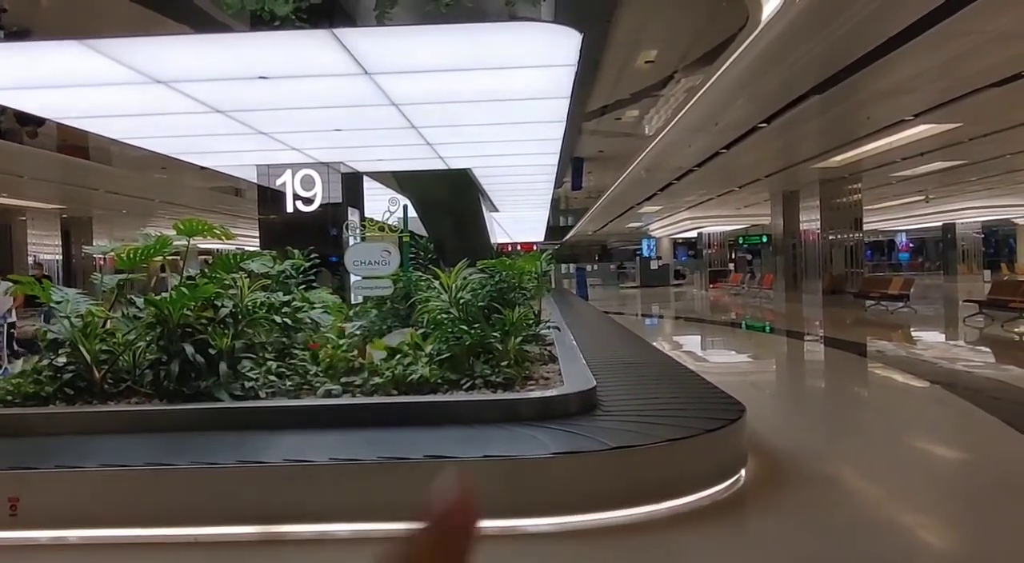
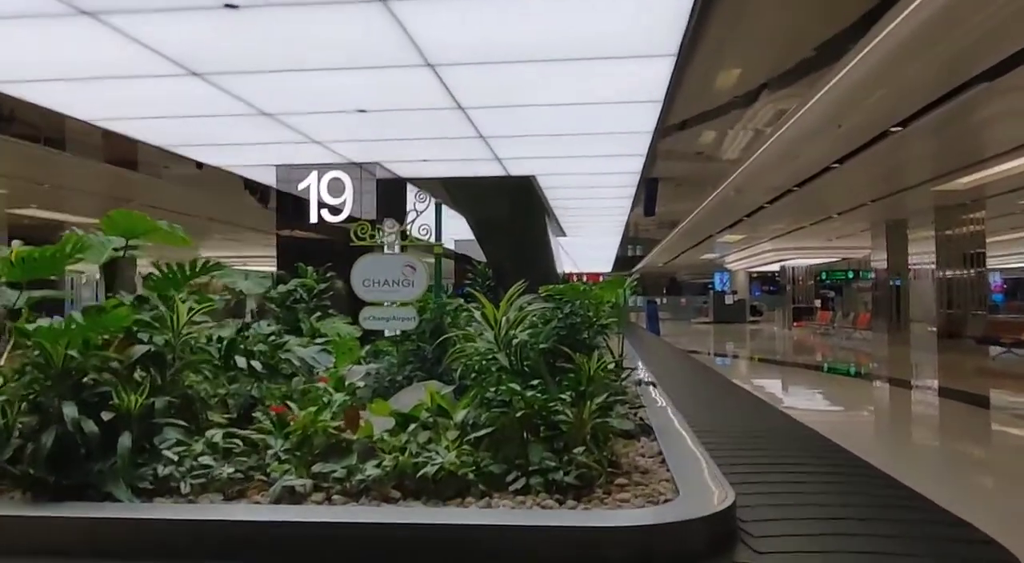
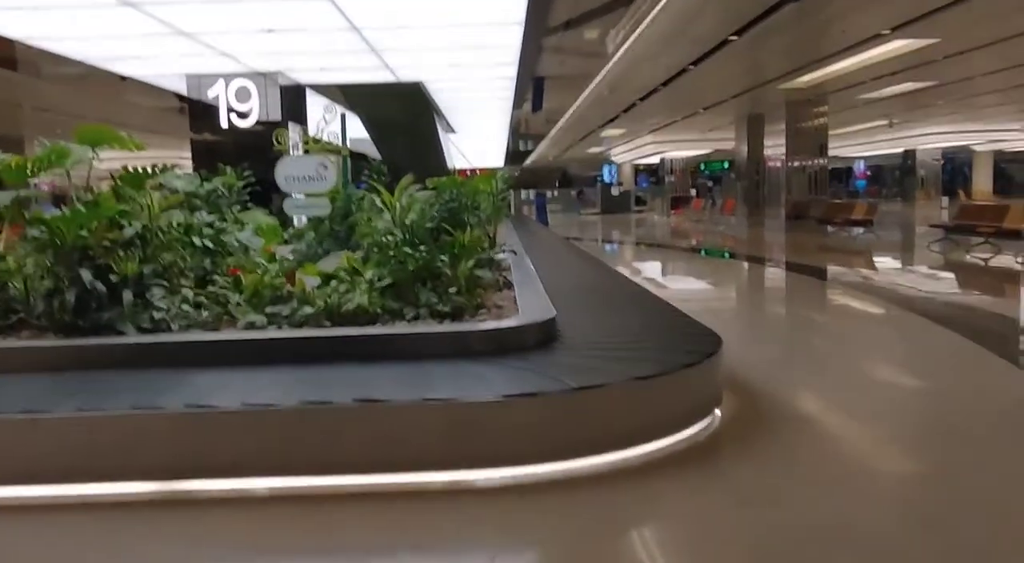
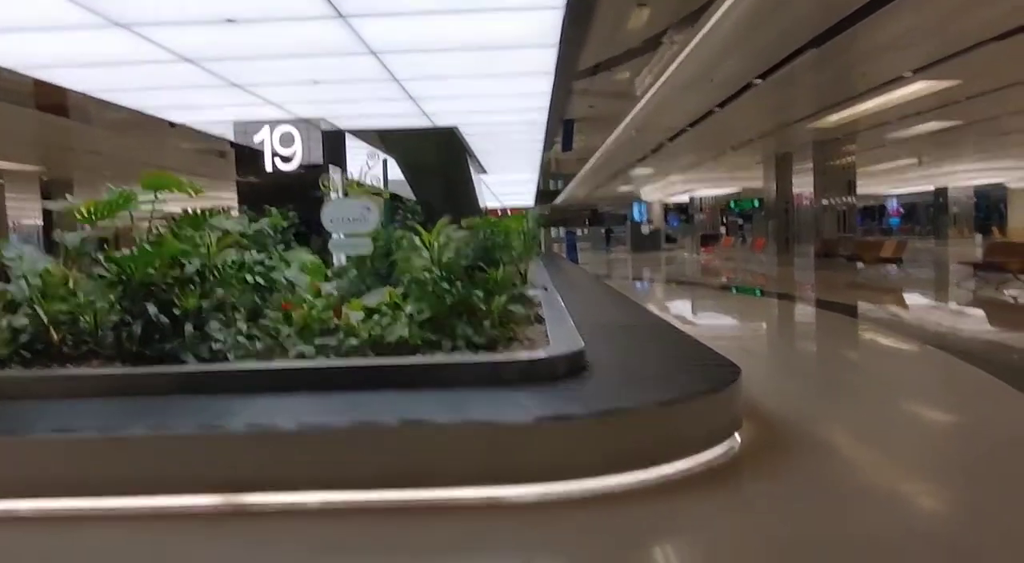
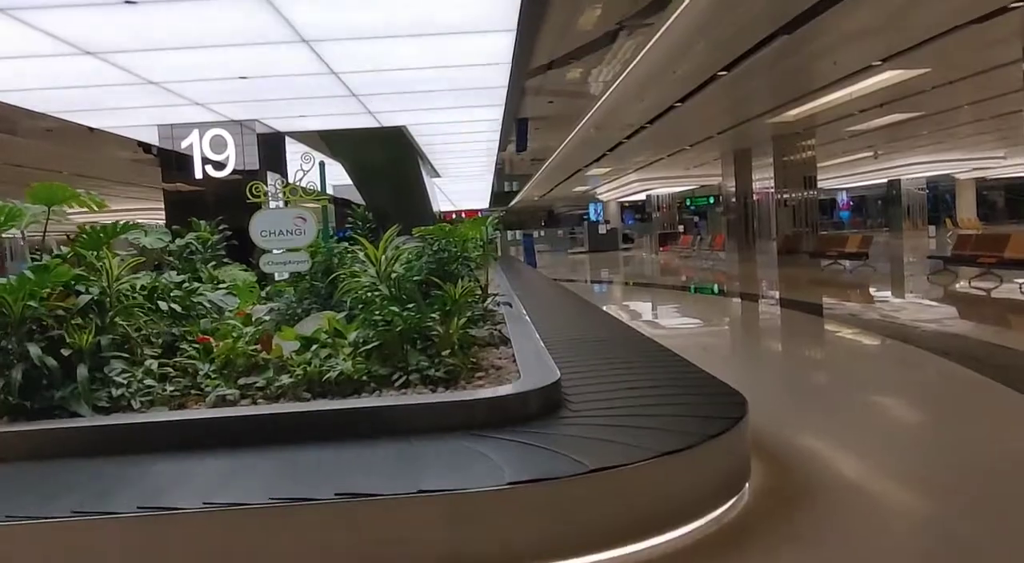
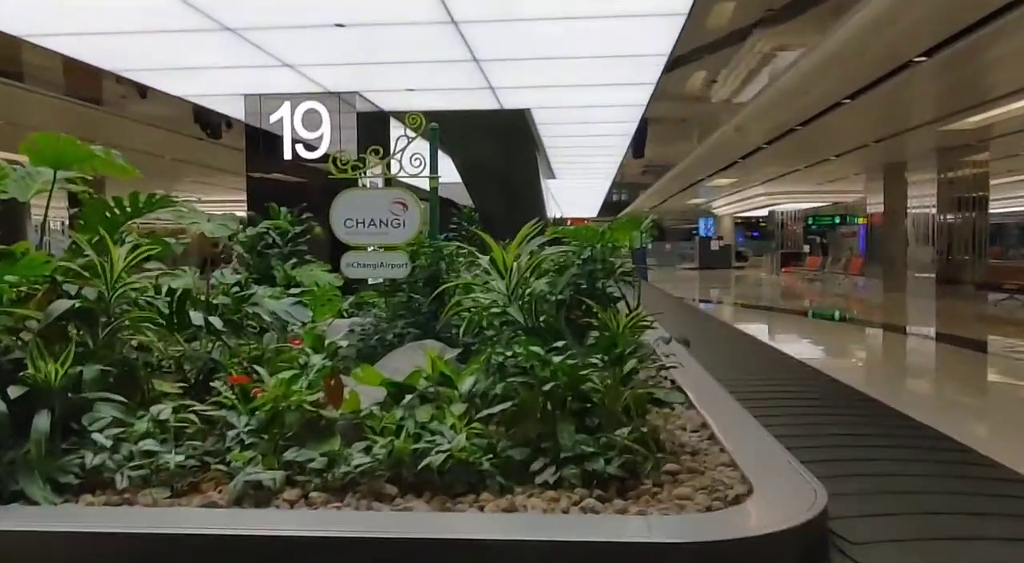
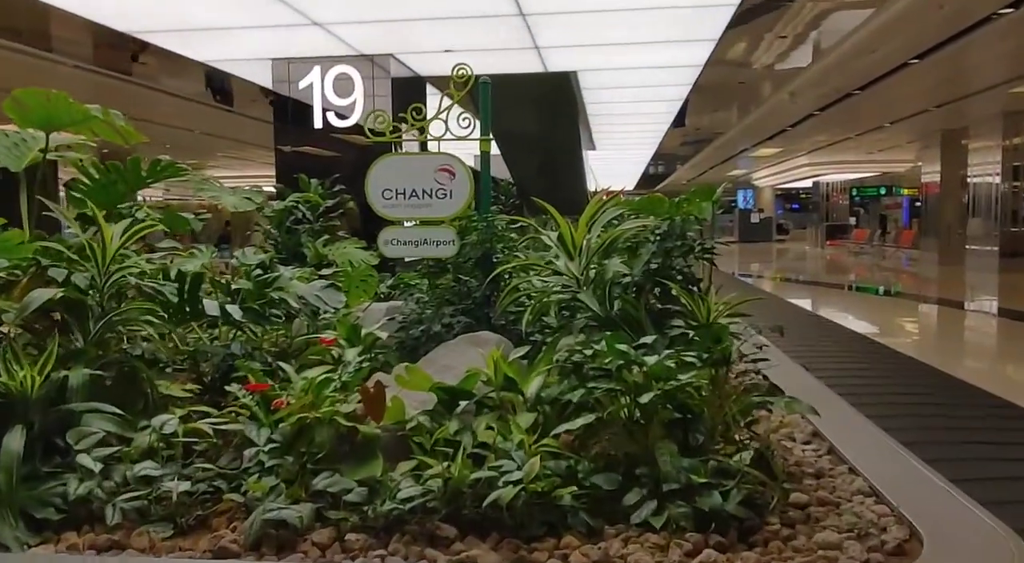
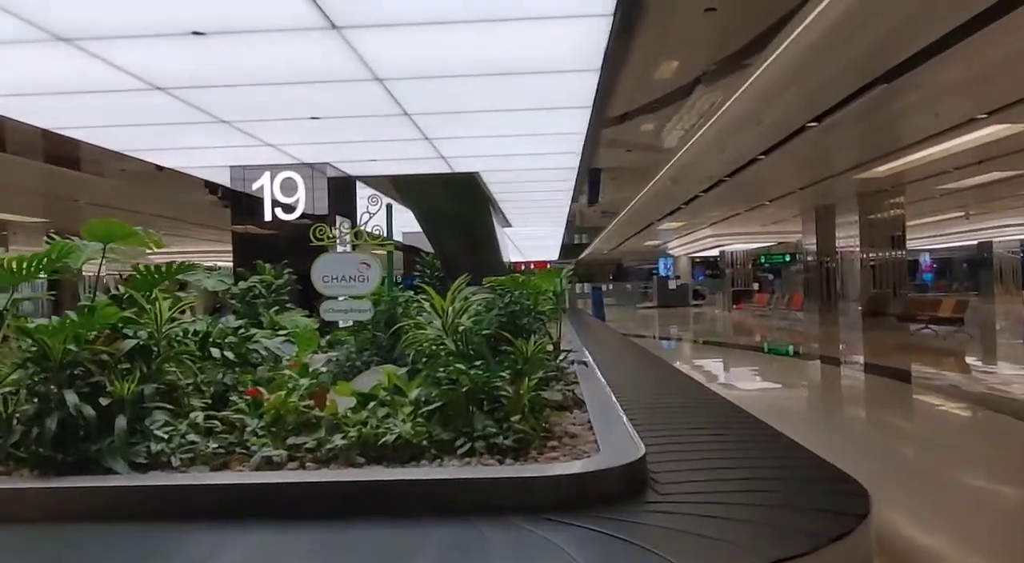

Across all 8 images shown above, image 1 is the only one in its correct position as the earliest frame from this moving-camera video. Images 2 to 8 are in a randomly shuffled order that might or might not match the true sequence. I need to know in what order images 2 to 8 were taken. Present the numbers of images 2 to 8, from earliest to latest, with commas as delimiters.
4, 3, 5, 8, 2, 6, 7
